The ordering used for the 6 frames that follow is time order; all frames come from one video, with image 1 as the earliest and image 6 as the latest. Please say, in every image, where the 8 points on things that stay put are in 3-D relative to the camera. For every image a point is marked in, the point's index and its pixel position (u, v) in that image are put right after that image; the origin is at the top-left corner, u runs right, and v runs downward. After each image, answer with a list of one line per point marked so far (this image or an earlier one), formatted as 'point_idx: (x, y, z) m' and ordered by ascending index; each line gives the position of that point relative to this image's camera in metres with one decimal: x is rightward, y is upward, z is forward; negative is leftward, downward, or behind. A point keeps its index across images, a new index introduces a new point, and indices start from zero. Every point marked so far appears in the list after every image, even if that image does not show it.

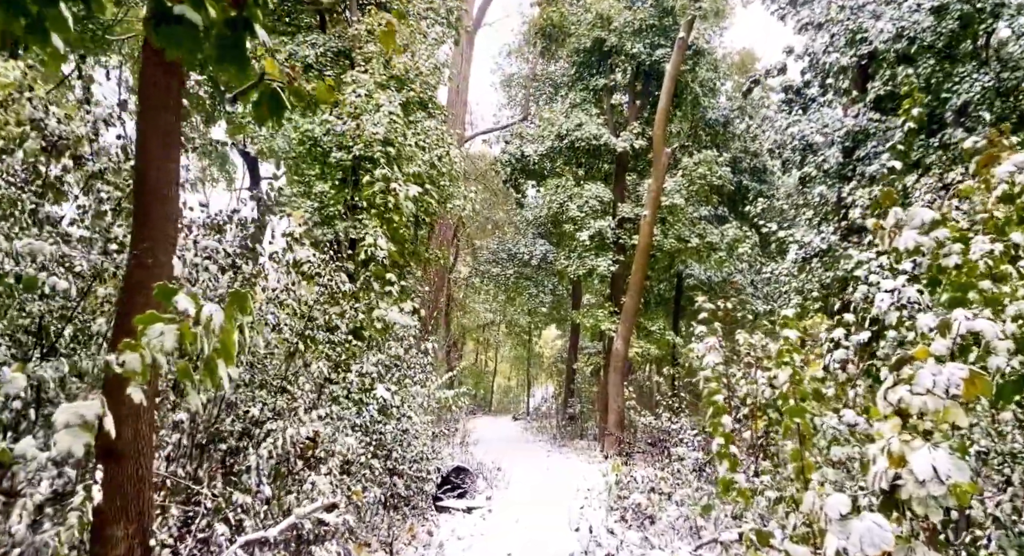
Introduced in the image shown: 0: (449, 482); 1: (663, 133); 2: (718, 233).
0: (-0.6, -2.0, +7.7) m
1: (+2.6, +2.5, +13.4) m
2: (+3.9, +0.9, +14.7) m
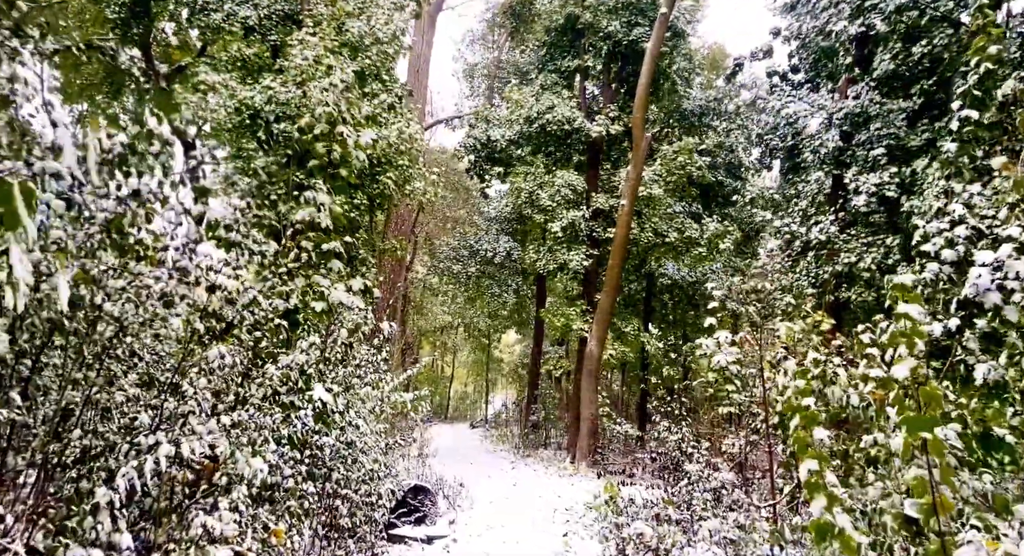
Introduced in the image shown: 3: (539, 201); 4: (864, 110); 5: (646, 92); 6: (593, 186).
0: (-0.9, -1.9, +6.4) m
1: (+2.1, +2.6, +12.4) m
2: (+3.3, +0.9, +13.7) m
3: (+0.5, +1.3, +13.0) m
4: (+4.5, +2.2, +9.8) m
5: (+2.1, +2.9, +12.1) m
6: (+1.4, +1.6, +13.5) m
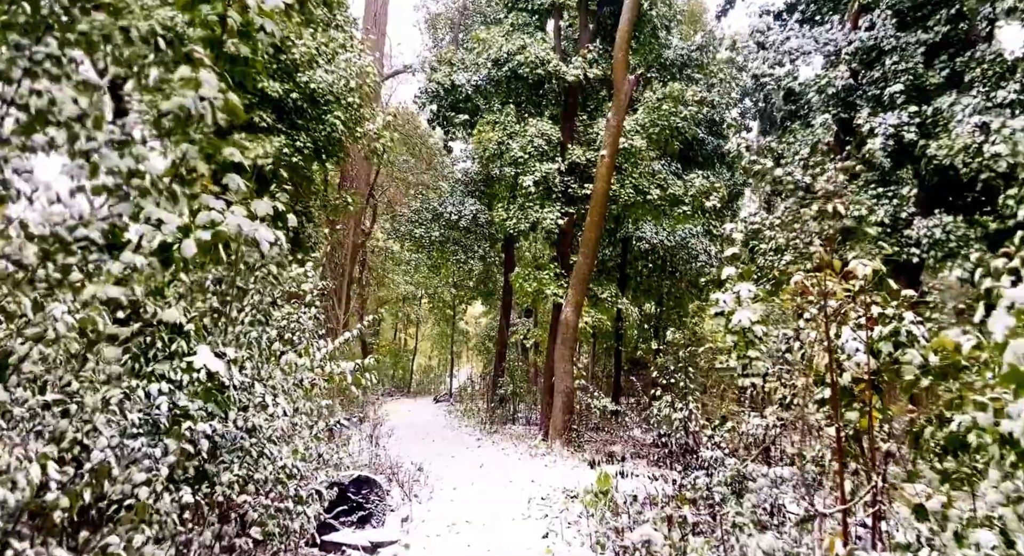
0: (-1.1, -1.5, +5.2) m
1: (+1.6, +3.2, +11.1) m
2: (+2.7, +1.5, +12.6) m
3: (0.0, +1.9, +11.7) m
4: (+4.1, +2.7, +8.7) m
5: (+1.7, +3.5, +10.9) m
6: (+0.9, +2.2, +12.2) m
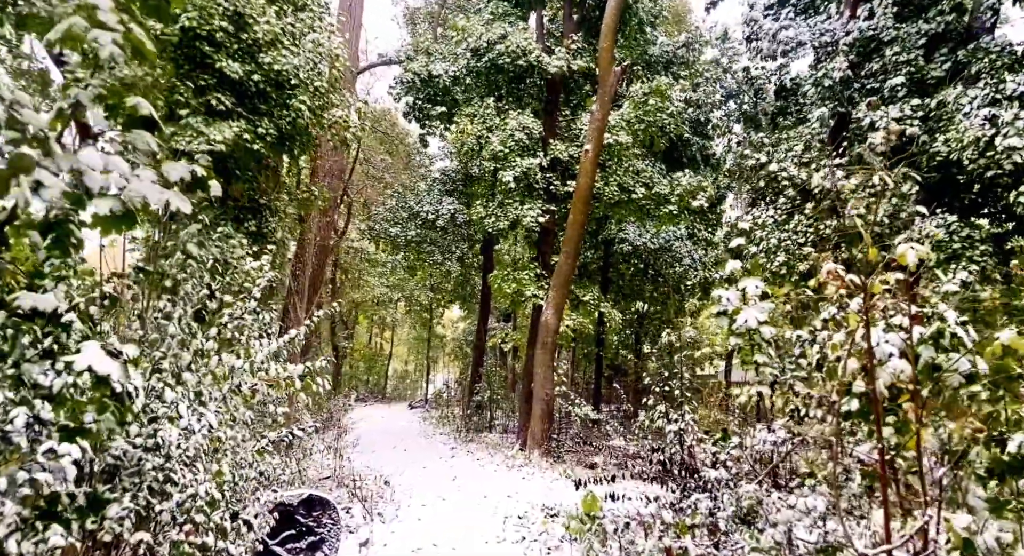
0: (-1.3, -1.4, +4.6) m
1: (+1.3, +3.2, +10.6) m
2: (+2.4, +1.5, +12.1) m
3: (-0.3, +1.9, +11.1) m
4: (+3.9, +2.6, +8.3) m
5: (+1.4, +3.5, +10.4) m
6: (+0.6, +2.2, +11.7) m
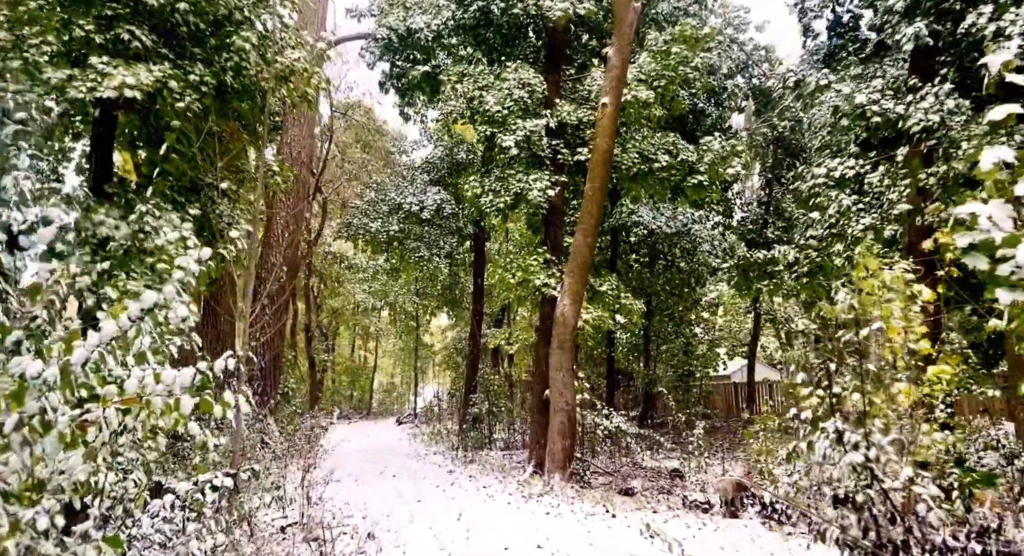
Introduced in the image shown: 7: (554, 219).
0: (-1.0, -1.3, +2.7) m
1: (+1.3, +3.4, +8.8) m
2: (+2.4, +1.7, +10.3) m
3: (-0.3, +2.0, +9.3) m
4: (+3.9, +2.9, +6.5) m
5: (+1.3, +3.7, +8.6) m
6: (+0.5, +2.4, +9.8) m
7: (+0.5, +0.8, +9.9) m
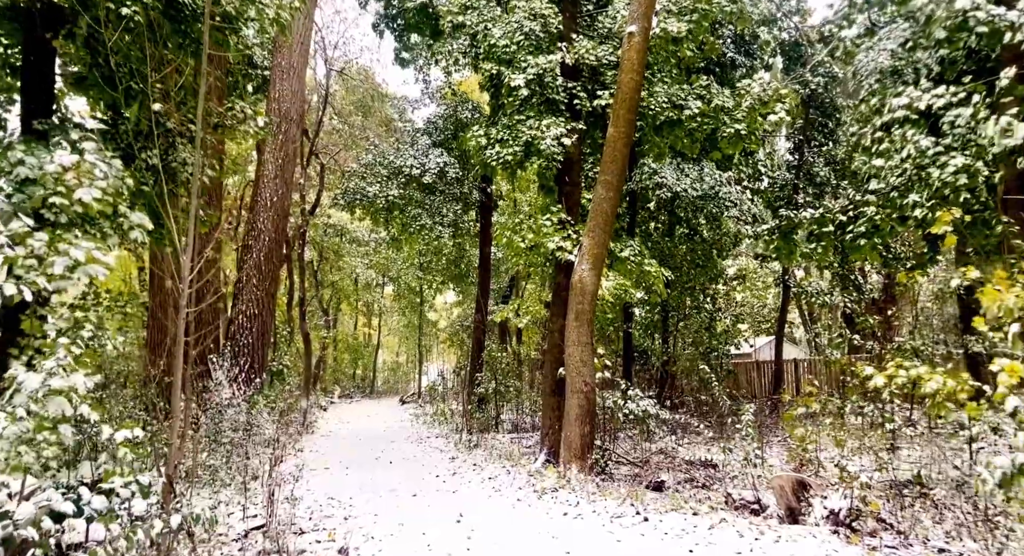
0: (-1.0, -1.0, +1.5) m
1: (+1.4, +3.7, +7.5) m
2: (+2.5, +2.1, +9.0) m
3: (-0.2, +2.4, +8.0) m
4: (+4.0, +3.3, +5.2) m
5: (+1.4, +4.1, +7.3) m
6: (+0.7, +2.8, +8.6) m
7: (+0.6, +1.2, +8.7) m
